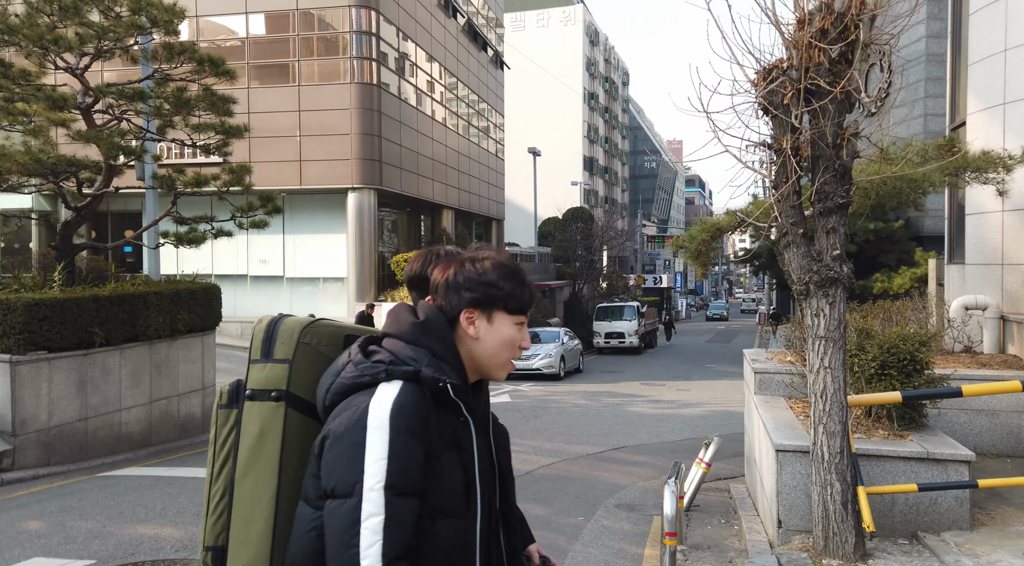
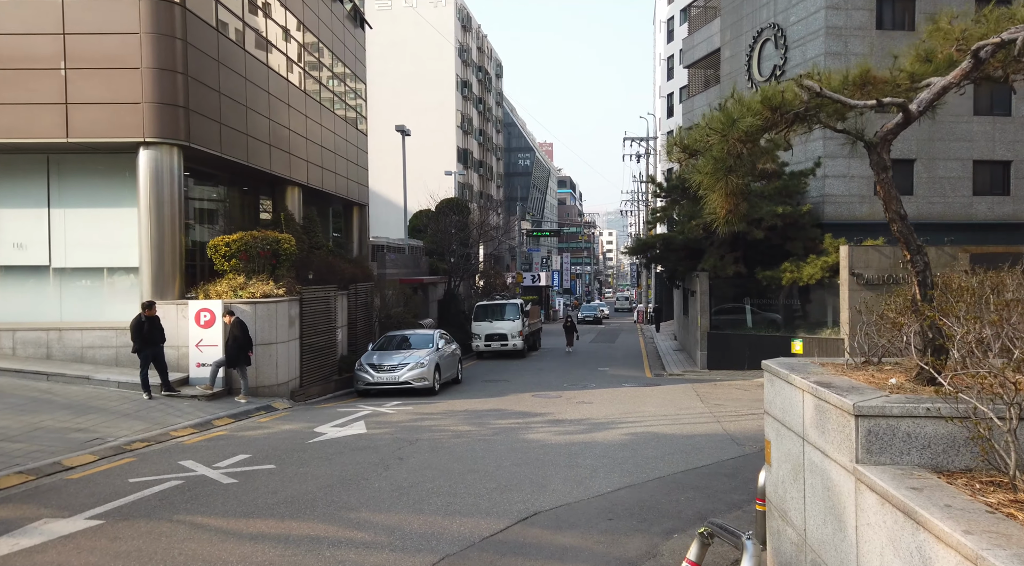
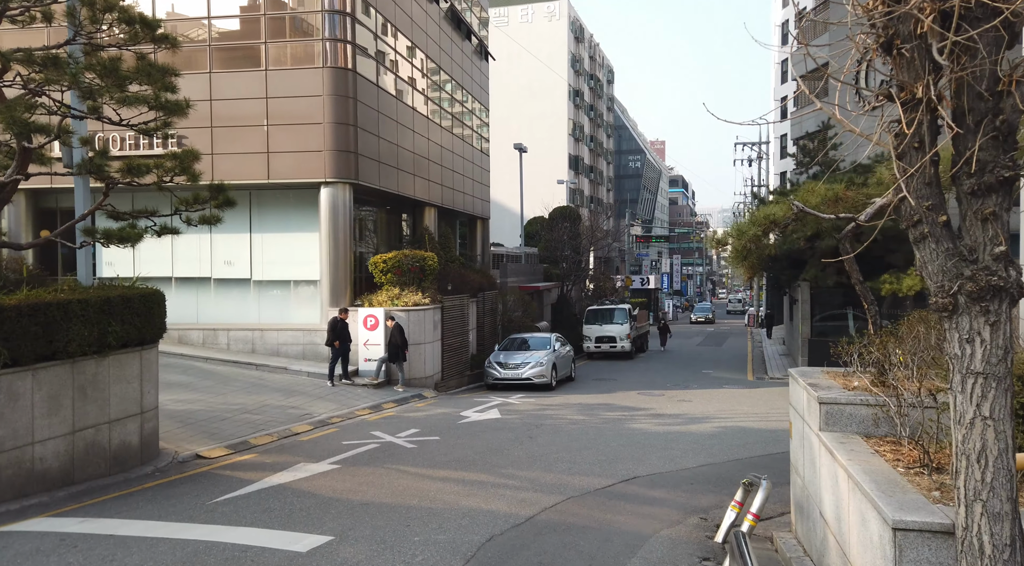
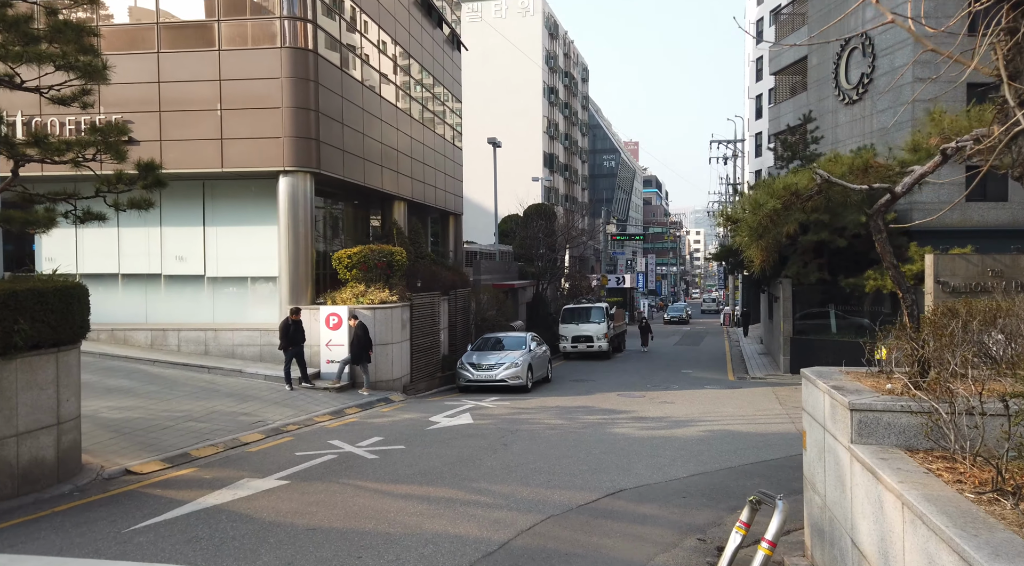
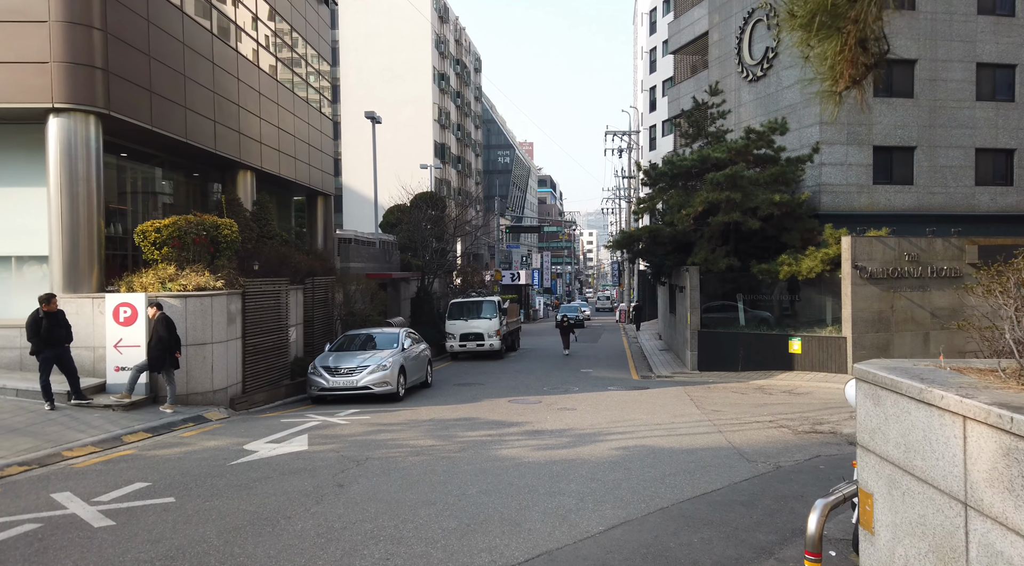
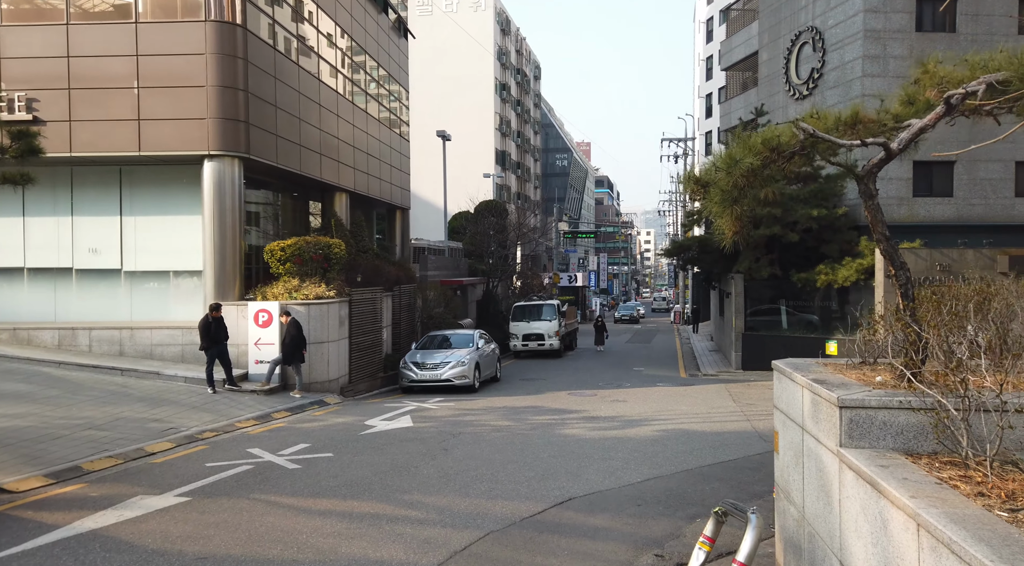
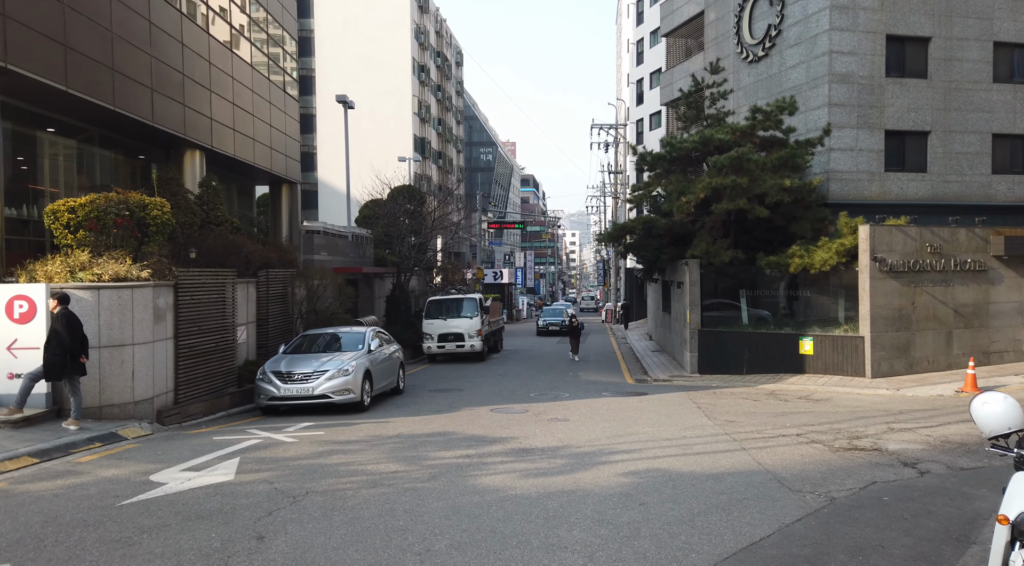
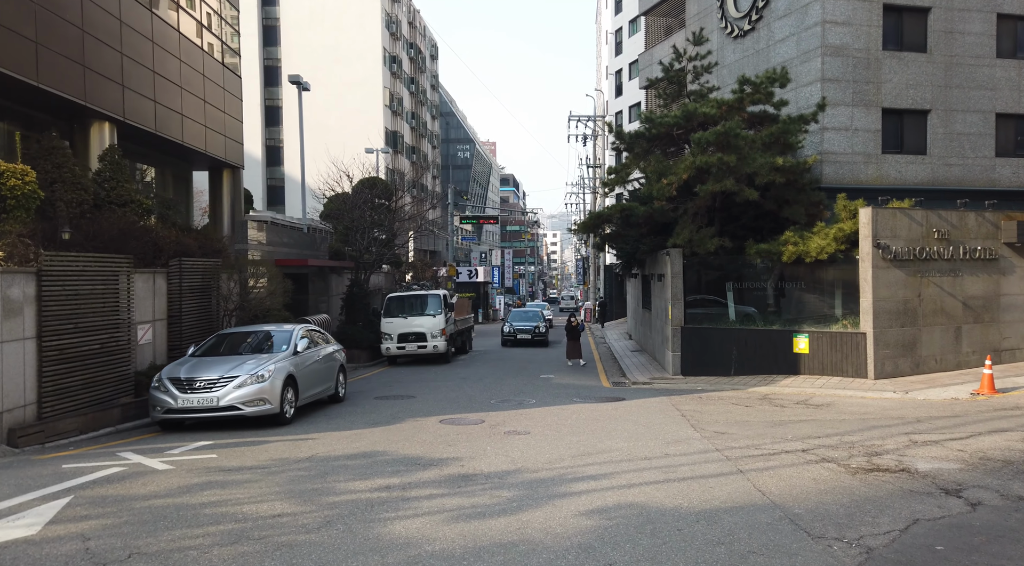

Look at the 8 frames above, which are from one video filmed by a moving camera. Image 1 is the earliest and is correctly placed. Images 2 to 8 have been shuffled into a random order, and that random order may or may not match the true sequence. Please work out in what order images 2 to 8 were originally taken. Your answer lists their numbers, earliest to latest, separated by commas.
3, 4, 6, 2, 5, 7, 8
